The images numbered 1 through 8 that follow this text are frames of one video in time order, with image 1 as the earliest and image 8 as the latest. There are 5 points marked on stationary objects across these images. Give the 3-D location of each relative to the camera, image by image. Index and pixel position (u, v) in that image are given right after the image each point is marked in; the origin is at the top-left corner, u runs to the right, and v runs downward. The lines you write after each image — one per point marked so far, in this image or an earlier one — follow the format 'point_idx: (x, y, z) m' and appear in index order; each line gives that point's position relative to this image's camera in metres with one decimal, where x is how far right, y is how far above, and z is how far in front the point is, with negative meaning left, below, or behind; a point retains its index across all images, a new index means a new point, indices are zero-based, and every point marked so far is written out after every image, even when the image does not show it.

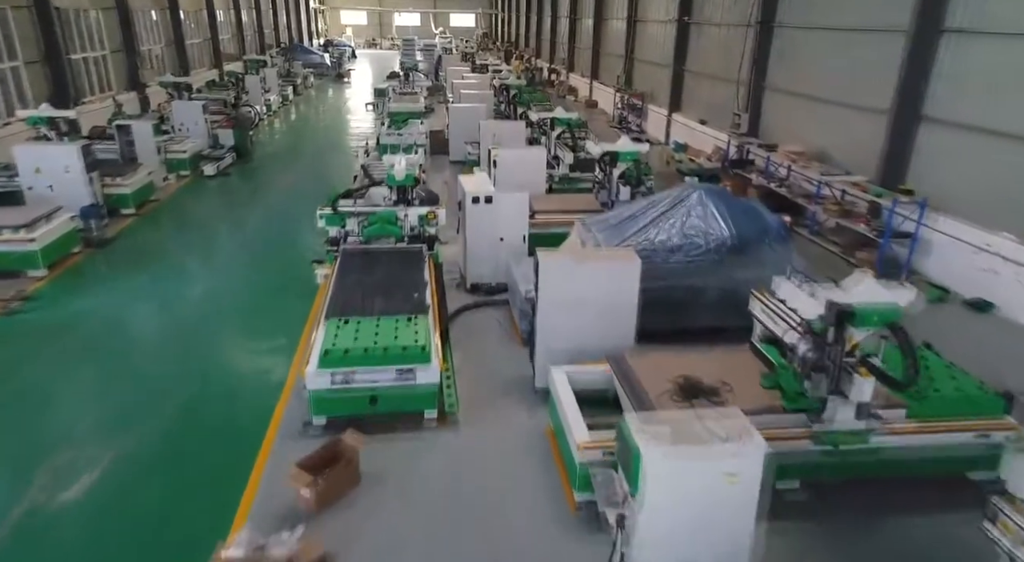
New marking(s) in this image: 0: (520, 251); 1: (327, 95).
0: (+0.1, +0.2, +5.4) m
1: (-5.6, +5.6, +19.2) m
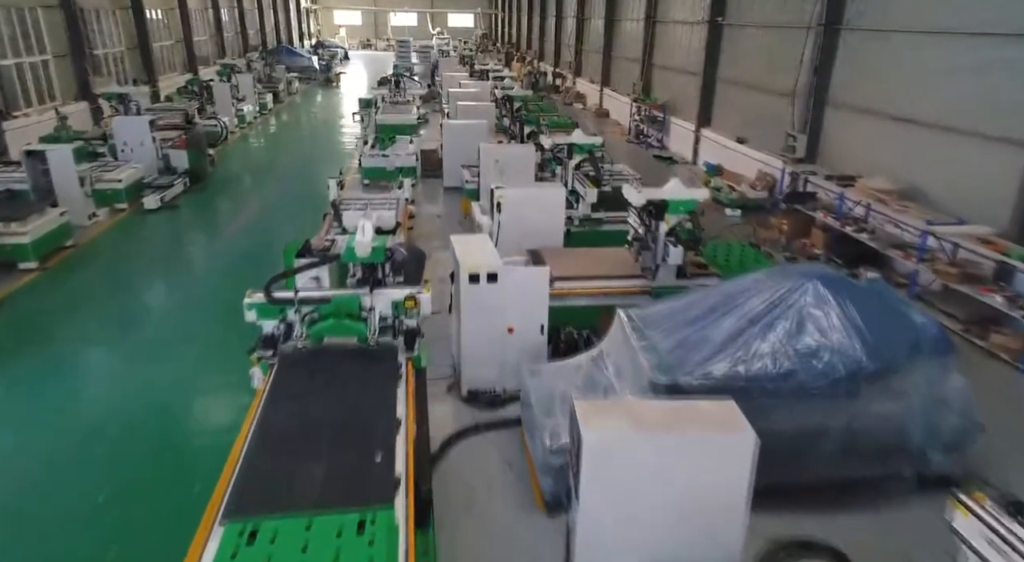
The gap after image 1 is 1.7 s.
0: (+0.1, -0.4, +3.9) m
1: (-5.5, +5.0, +17.7) m
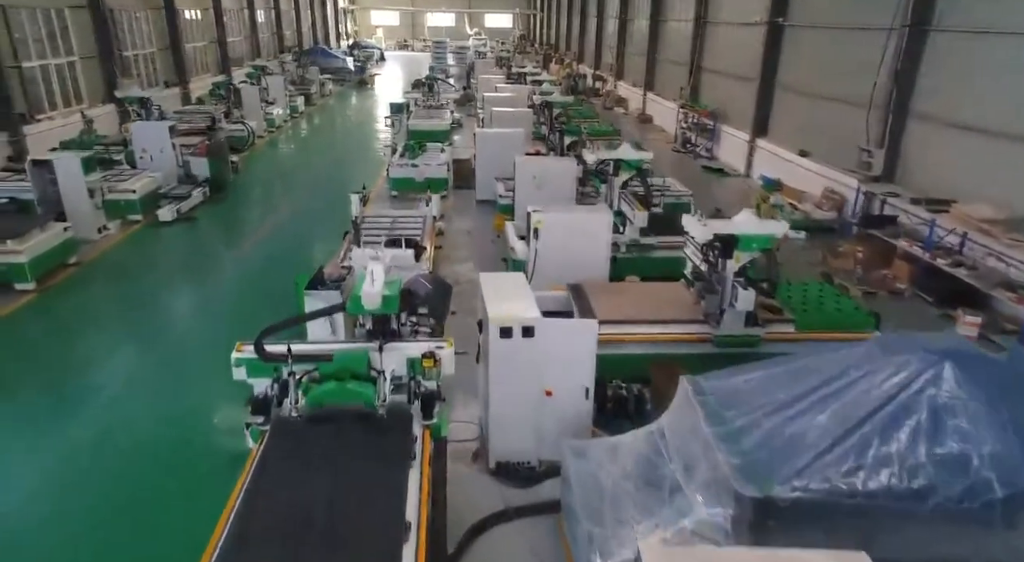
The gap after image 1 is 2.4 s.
0: (+0.3, -0.7, +3.2) m
1: (-4.5, +4.8, +17.3) m
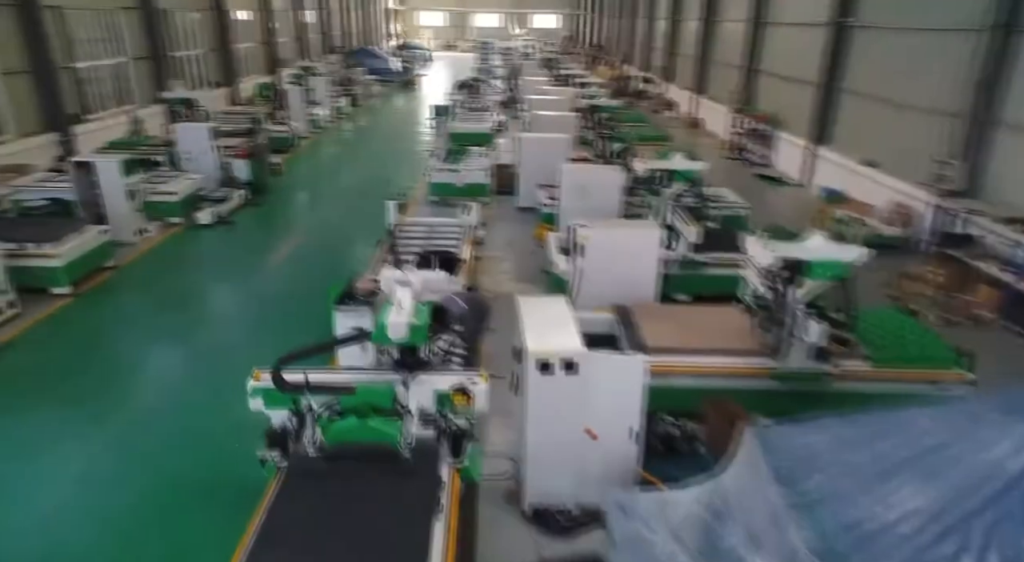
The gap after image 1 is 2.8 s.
0: (+0.5, -0.8, +2.9) m
1: (-3.3, +4.8, +17.2) m
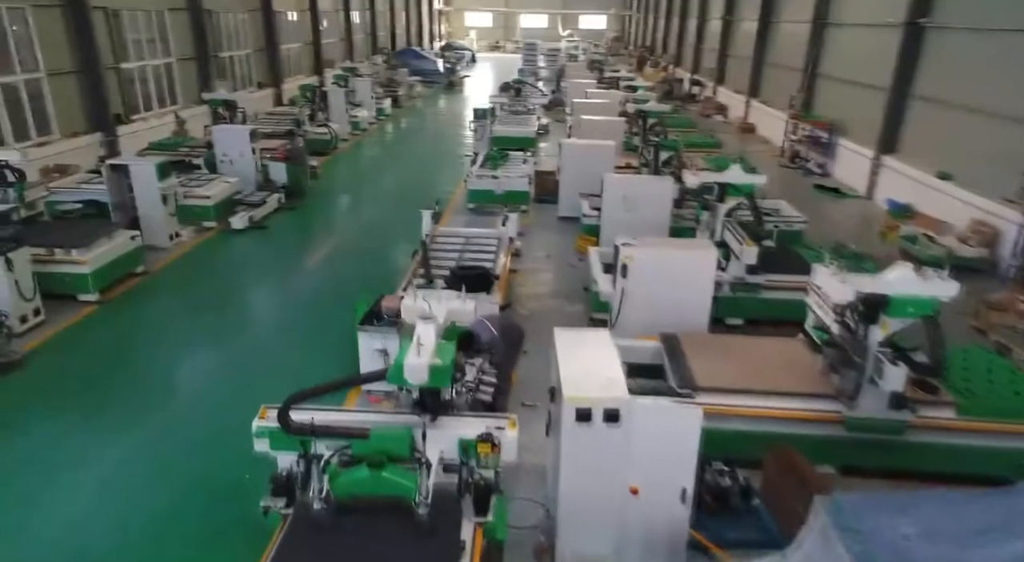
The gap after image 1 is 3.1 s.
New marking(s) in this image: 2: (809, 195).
0: (+0.6, -0.9, +2.5) m
1: (-2.1, +4.7, +17.1) m
2: (+4.1, +1.2, +8.9) m
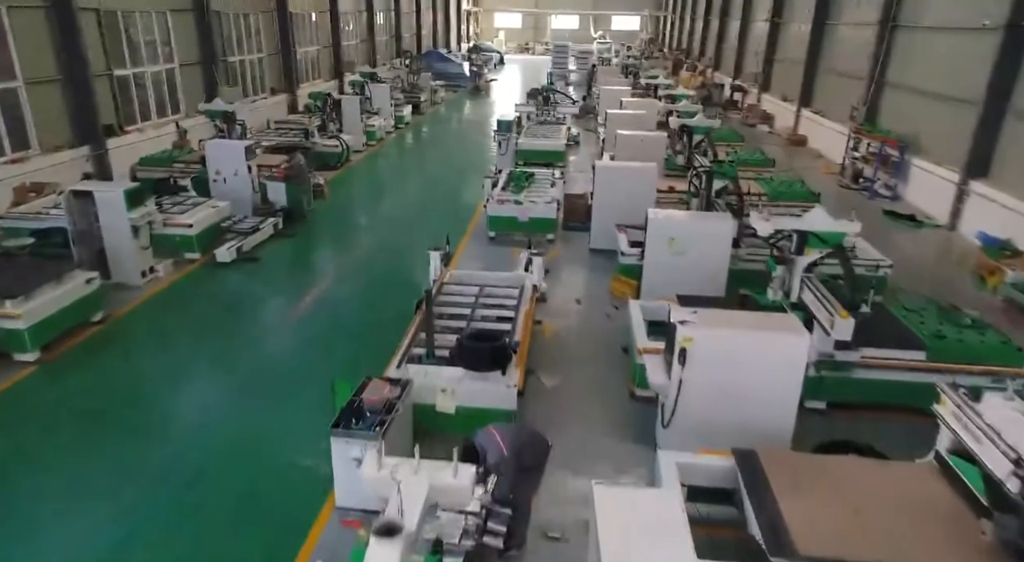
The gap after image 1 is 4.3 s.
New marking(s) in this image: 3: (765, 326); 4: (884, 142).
0: (+0.7, -1.4, +1.6) m
1: (-1.4, +4.3, +16.2) m
2: (+4.5, +0.7, +7.8) m
3: (+1.2, -0.2, +3.0) m
4: (+5.0, +1.9, +8.6) m
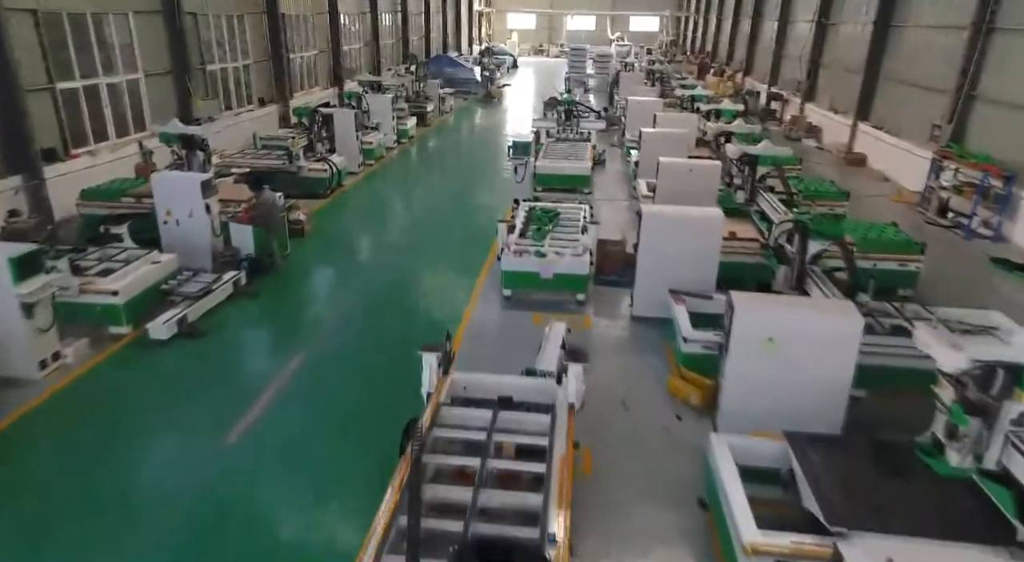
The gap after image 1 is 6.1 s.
0: (+0.7, -2.0, +0.1) m
1: (-1.0, +3.7, +14.8) m
2: (+4.7, +0.1, +6.3) m
3: (+1.3, -0.8, +1.5) m
4: (+5.2, +1.2, +7.1) m
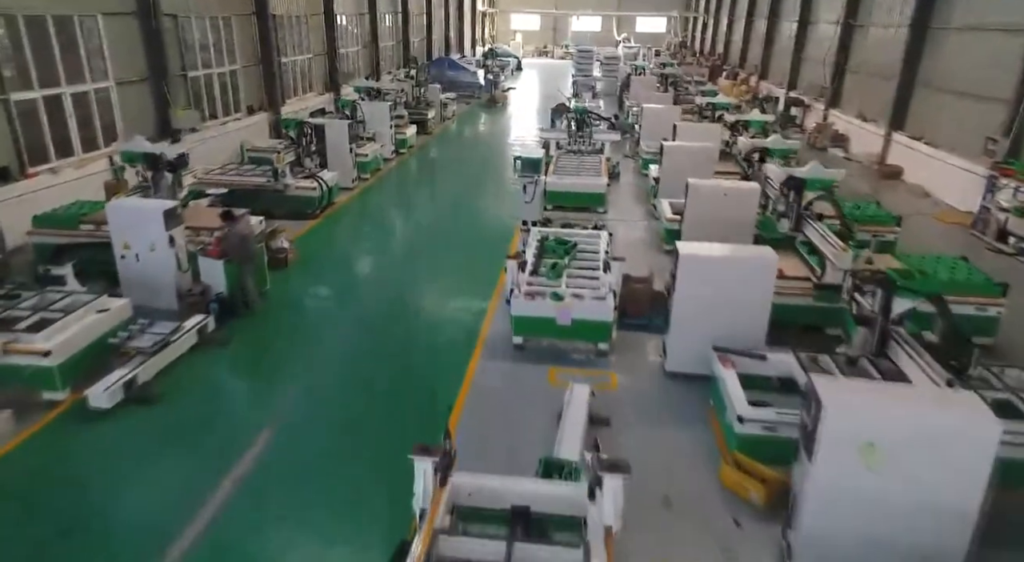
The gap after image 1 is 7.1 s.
0: (+0.8, -2.3, -0.7) m
1: (-0.9, +3.3, +14.1) m
2: (+4.7, -0.2, +5.5) m
3: (+1.4, -1.2, +0.7) m
4: (+5.3, +0.9, +6.3) m
